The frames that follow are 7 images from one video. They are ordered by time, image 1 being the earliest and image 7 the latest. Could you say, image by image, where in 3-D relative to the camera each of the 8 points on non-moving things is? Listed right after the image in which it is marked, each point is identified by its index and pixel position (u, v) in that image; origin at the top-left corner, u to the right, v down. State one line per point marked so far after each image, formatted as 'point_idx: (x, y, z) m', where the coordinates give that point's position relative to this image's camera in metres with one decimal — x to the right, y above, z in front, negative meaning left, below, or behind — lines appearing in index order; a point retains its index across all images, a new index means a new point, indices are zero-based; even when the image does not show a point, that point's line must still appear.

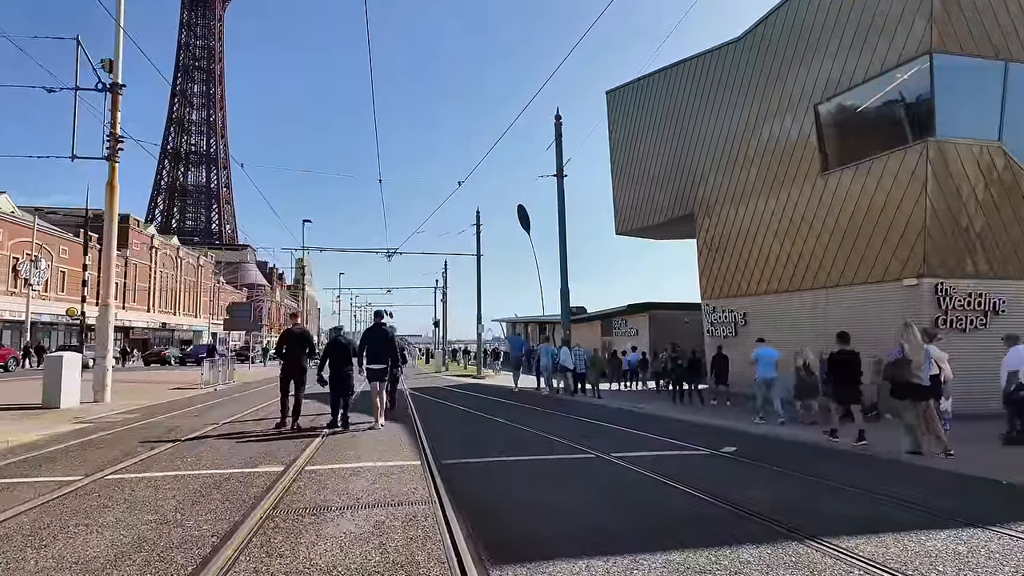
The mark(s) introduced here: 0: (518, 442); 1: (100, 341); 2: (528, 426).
0: (+0.1, -3.0, +12.4) m
1: (-9.2, -1.2, +13.8) m
2: (+0.3, -3.4, +15.4) m
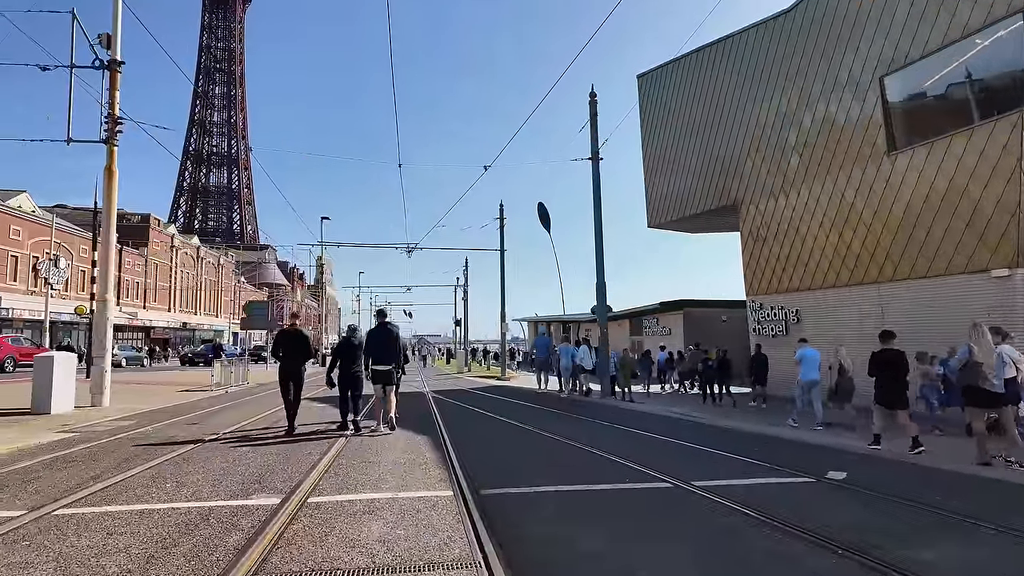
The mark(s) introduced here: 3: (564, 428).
0: (+0.7, -2.9, +11.0) m
1: (-8.5, -1.1, +12.7) m
2: (+1.1, -3.3, +14.0) m
3: (+1.3, -2.9, +14.6) m
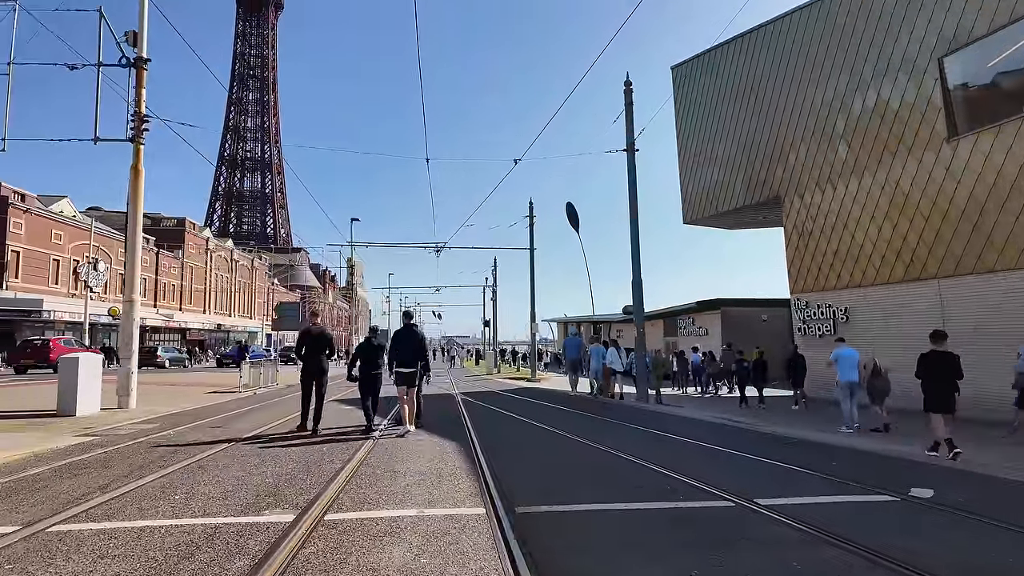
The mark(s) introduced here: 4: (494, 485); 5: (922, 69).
0: (+1.3, -2.8, +10.4) m
1: (-7.8, -1.1, +12.5) m
2: (+1.8, -3.2, +13.4) m
3: (+2.0, -2.9, +14.0) m
4: (-0.2, -2.0, +6.3) m
5: (+9.5, +5.1, +14.4) m
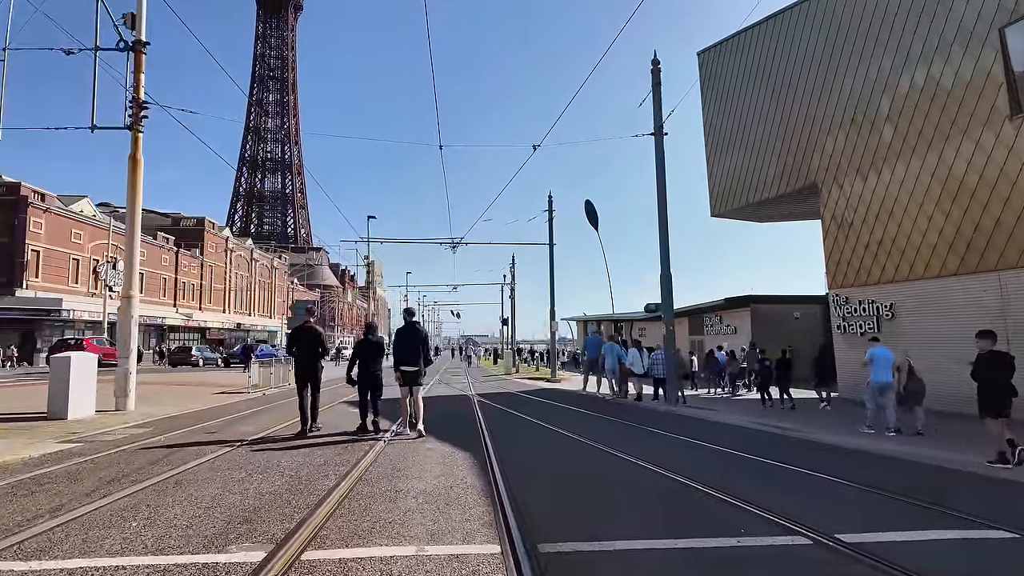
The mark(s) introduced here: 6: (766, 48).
0: (+1.6, -2.7, +9.5) m
1: (-7.5, -1.0, +11.8) m
2: (+2.2, -3.1, +12.4) m
3: (+2.5, -2.8, +13.0) m
4: (0.0, -1.9, +5.4) m
5: (+9.9, +5.2, +13.2) m
6: (+8.2, +7.7, +20.0) m
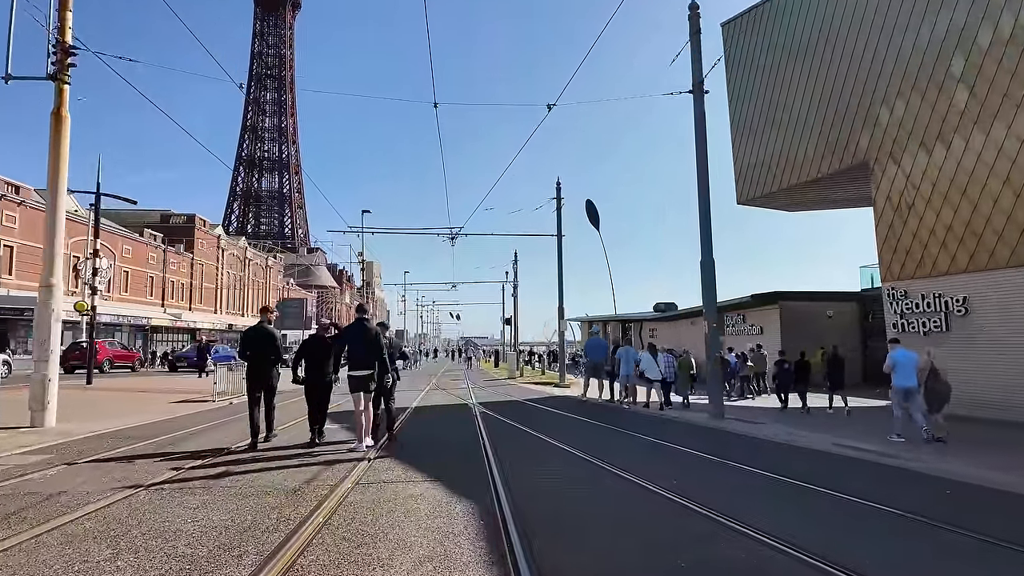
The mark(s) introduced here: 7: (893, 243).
0: (+1.8, -2.5, +7.2) m
1: (-7.3, -0.8, +9.6) m
2: (+2.4, -2.9, +10.2) m
3: (+2.6, -2.6, +10.8) m
4: (+0.2, -1.7, +3.1) m
5: (+10.1, +5.4, +10.9) m
6: (+8.4, +7.9, +17.8) m
7: (+9.4, +1.1, +15.2) m
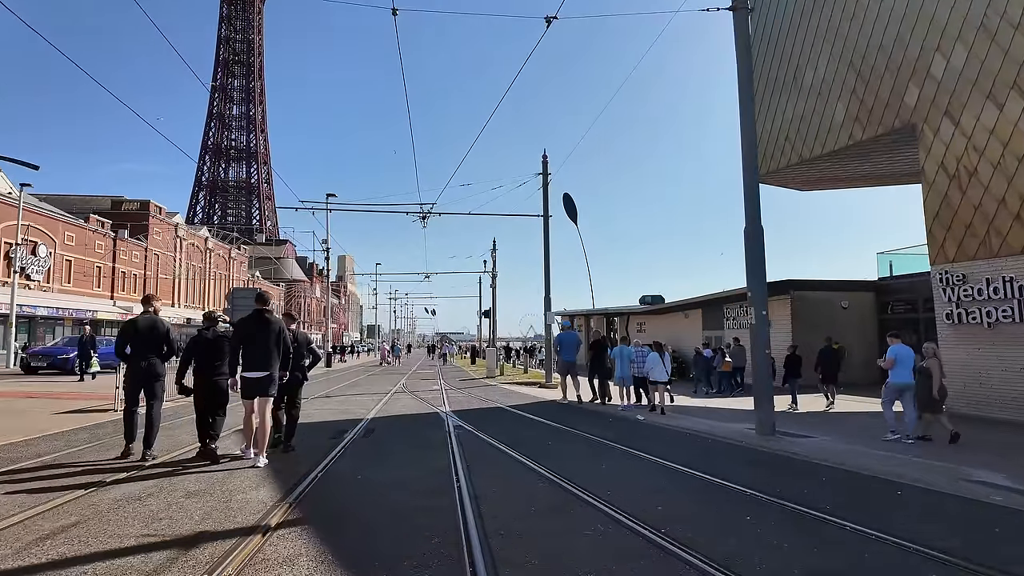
0: (+1.7, -2.2, +4.5) m
1: (-7.4, -0.4, +6.5) m
2: (+2.2, -2.6, +7.5) m
3: (+2.4, -2.2, +8.1) m
4: (+0.3, -1.4, +0.4) m
5: (+9.9, +5.7, +8.6) m
6: (+7.9, +8.2, +15.3) m
7: (+9.0, +1.4, +12.8) m
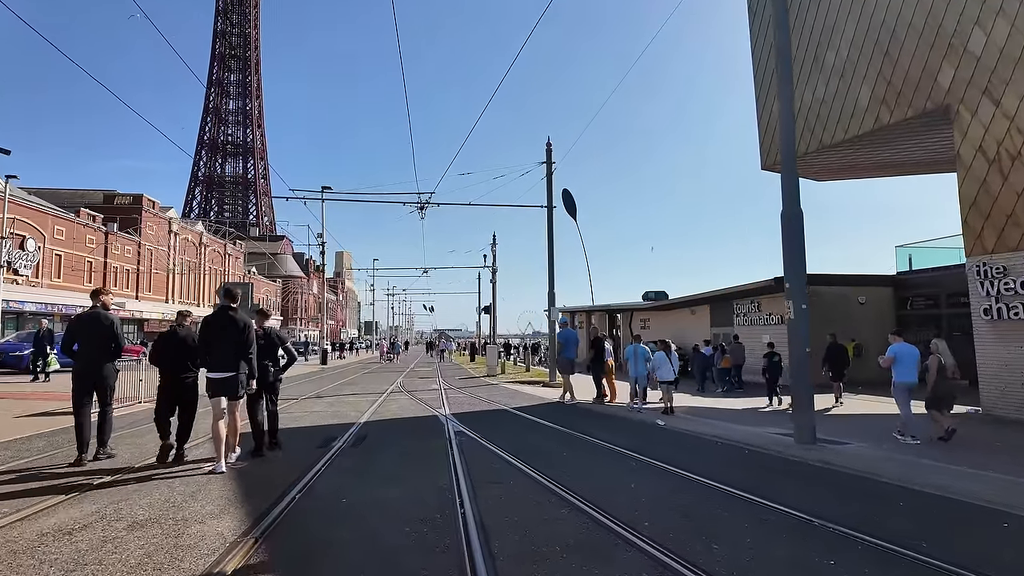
0: (+1.9, -2.1, +3.6) m
1: (-7.3, -0.3, +5.6) m
2: (+2.3, -2.5, +6.6) m
3: (+2.5, -2.1, +7.2) m
4: (+0.4, -1.3, -0.5) m
5: (+10.0, +5.8, +7.6) m
6: (+8.0, +8.4, +14.4) m
7: (+9.1, +1.6, +11.9) m
